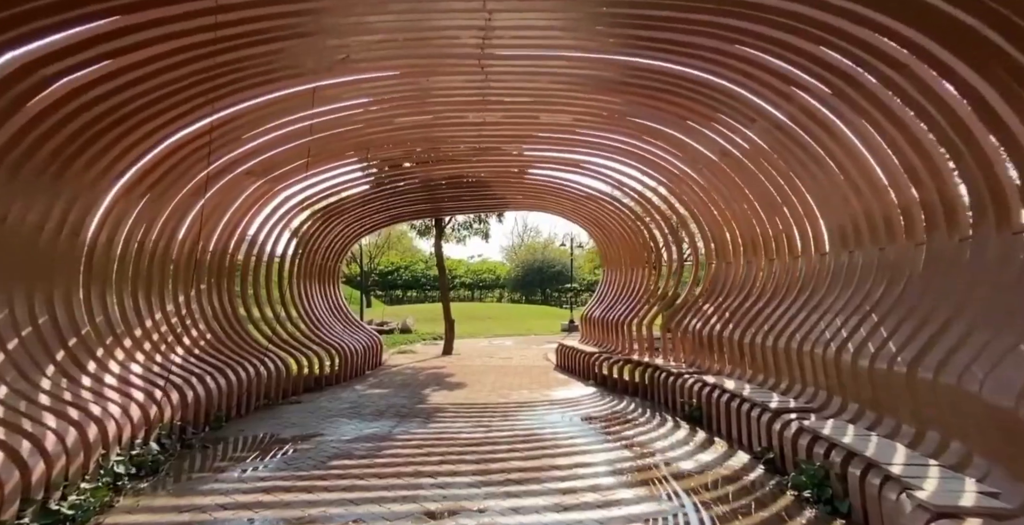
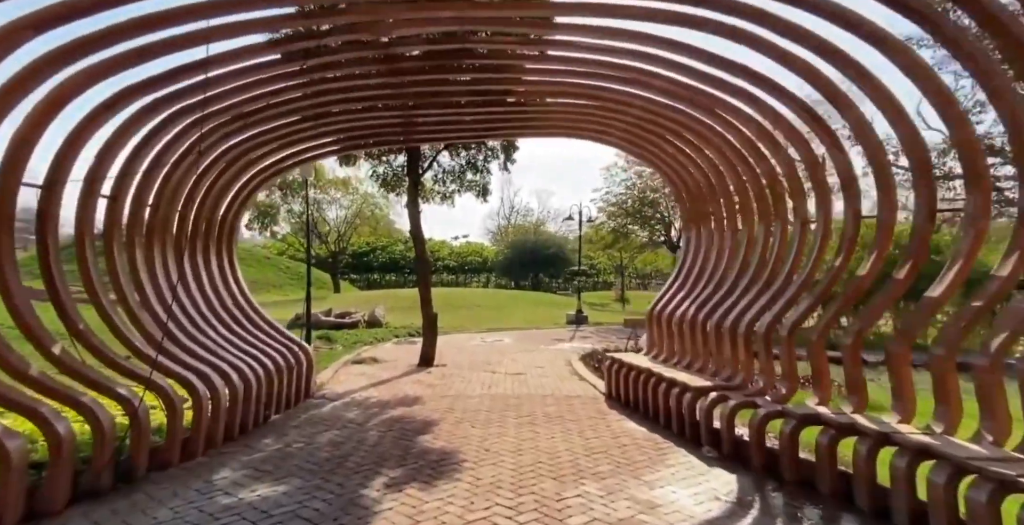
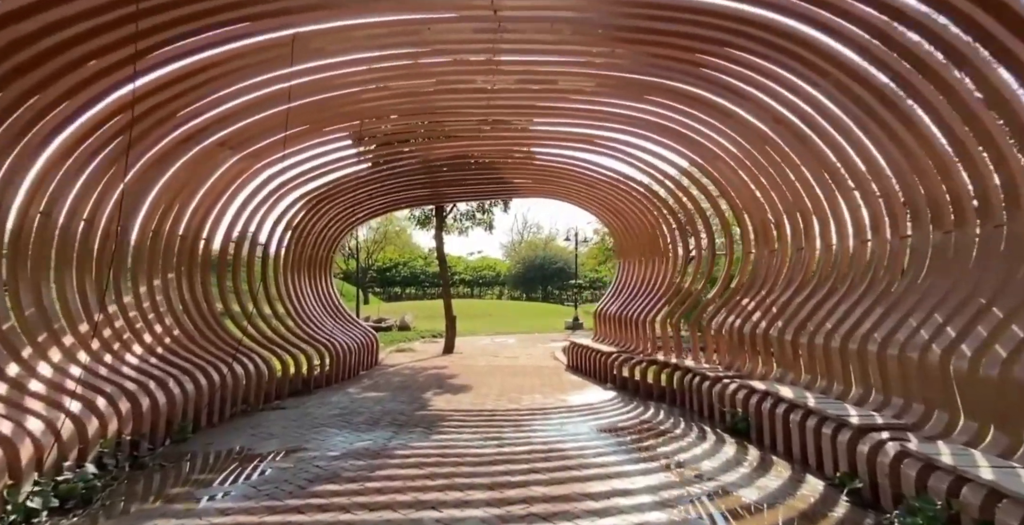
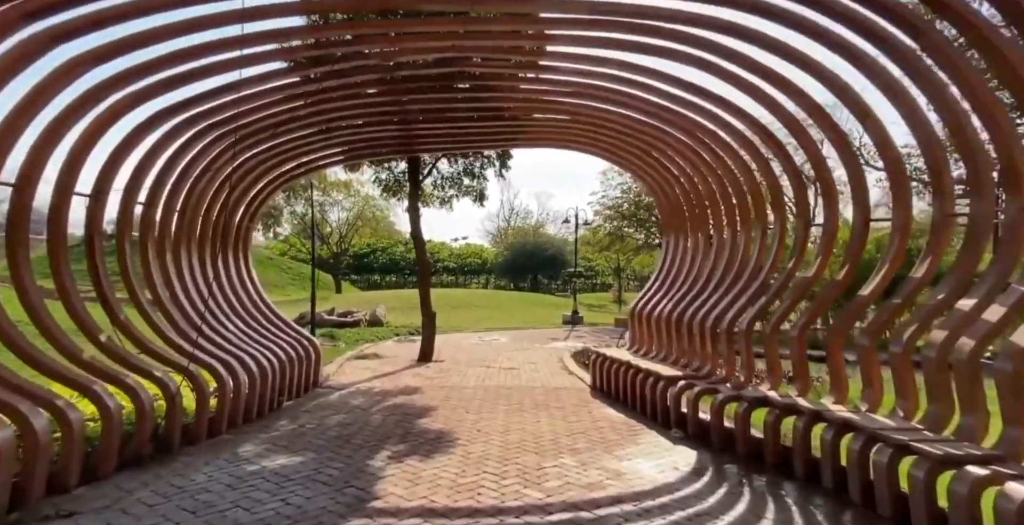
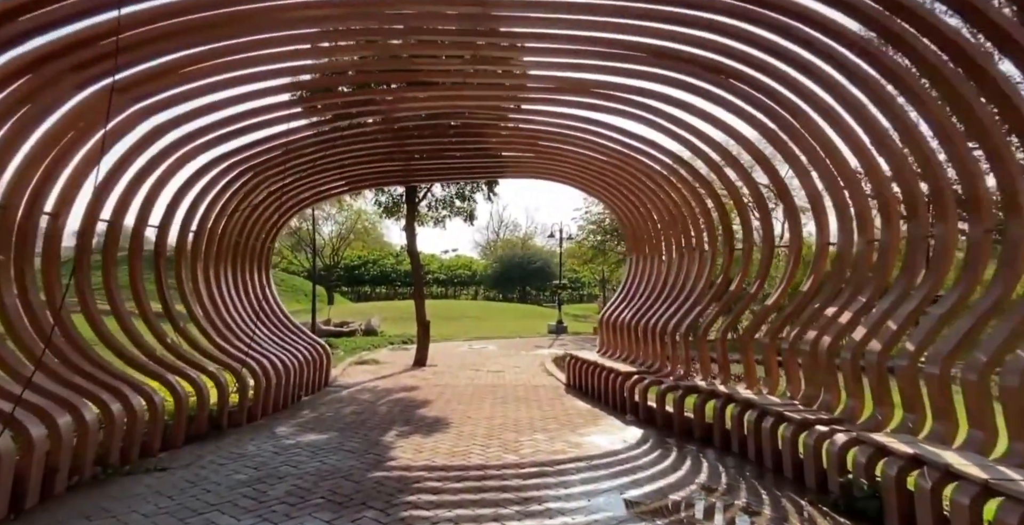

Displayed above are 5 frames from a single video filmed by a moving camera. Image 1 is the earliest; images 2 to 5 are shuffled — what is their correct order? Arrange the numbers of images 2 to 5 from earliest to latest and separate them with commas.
3, 5, 4, 2
